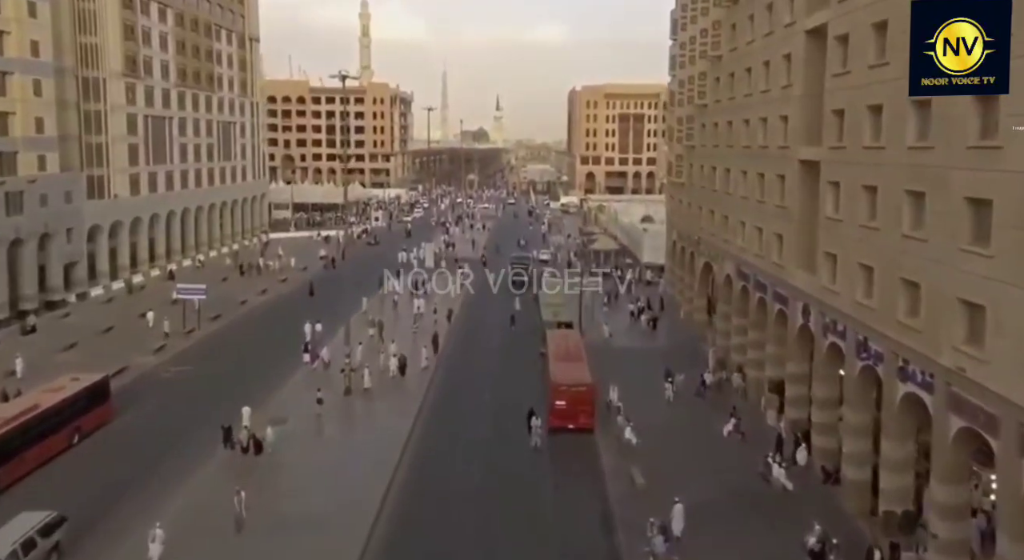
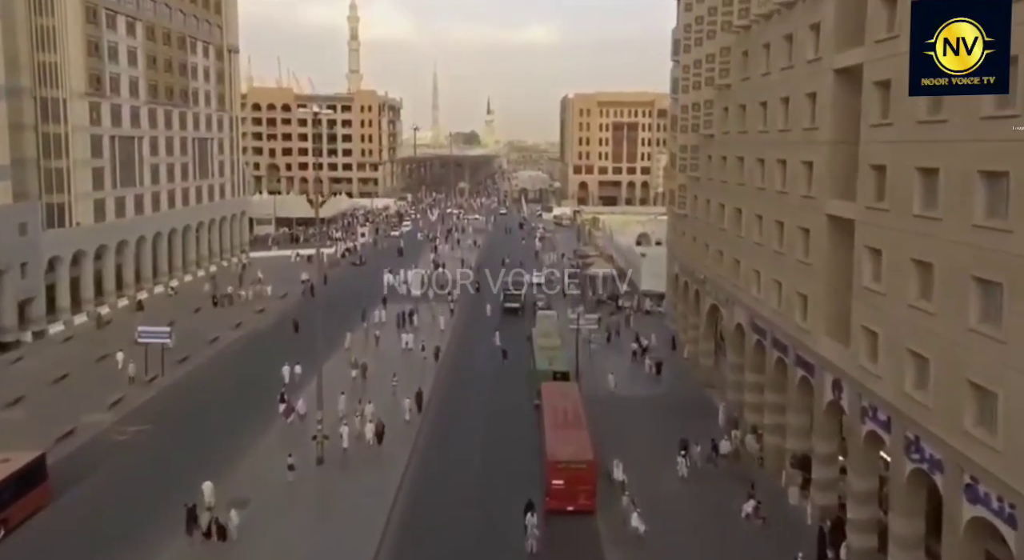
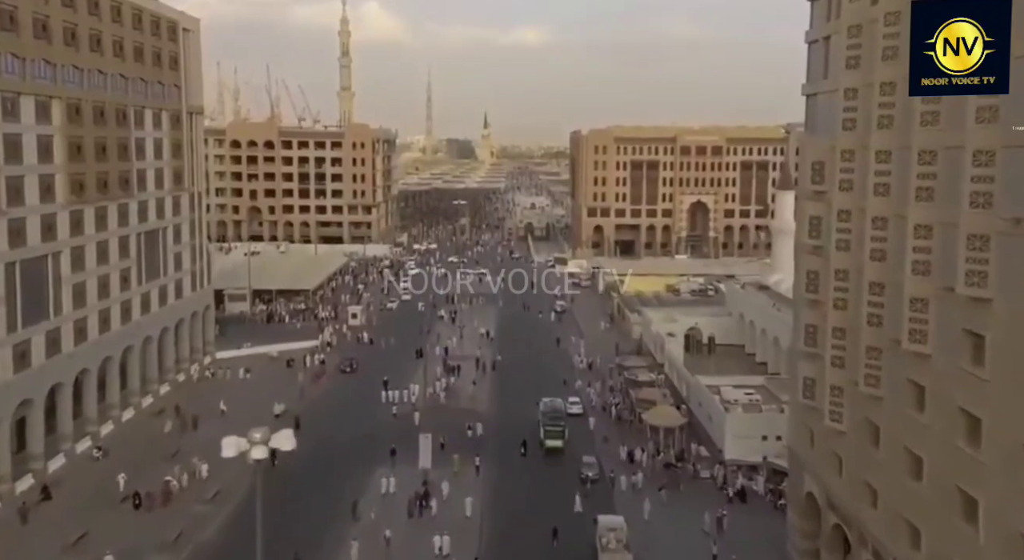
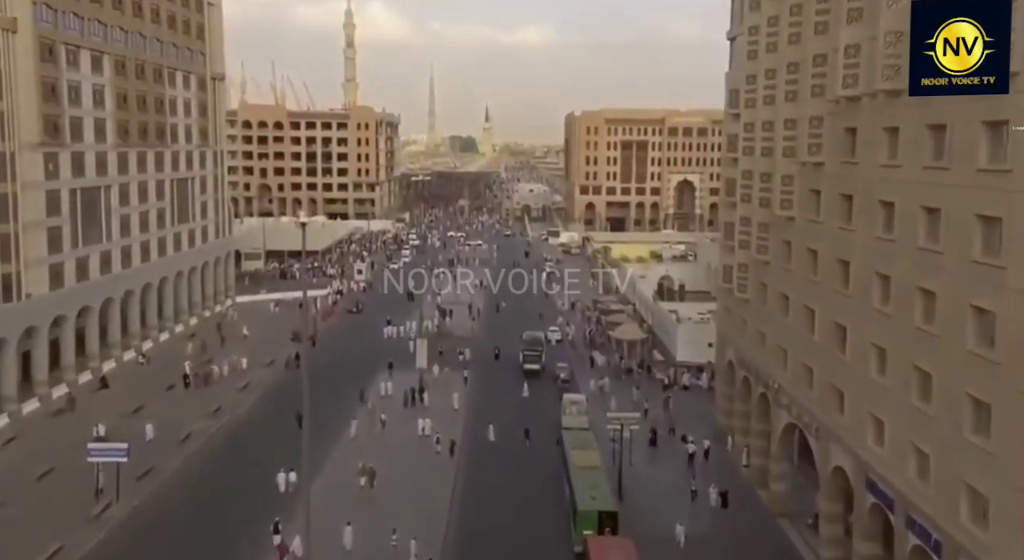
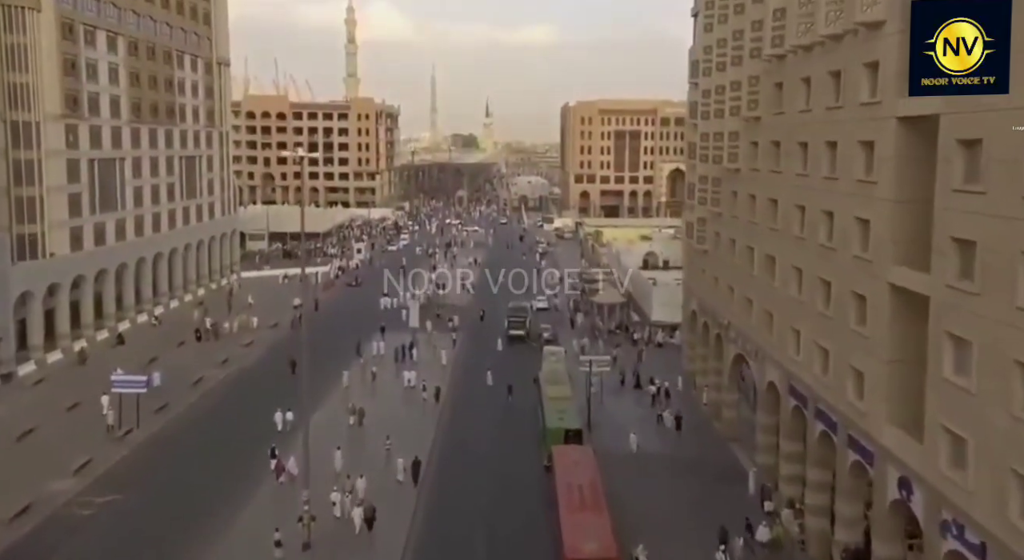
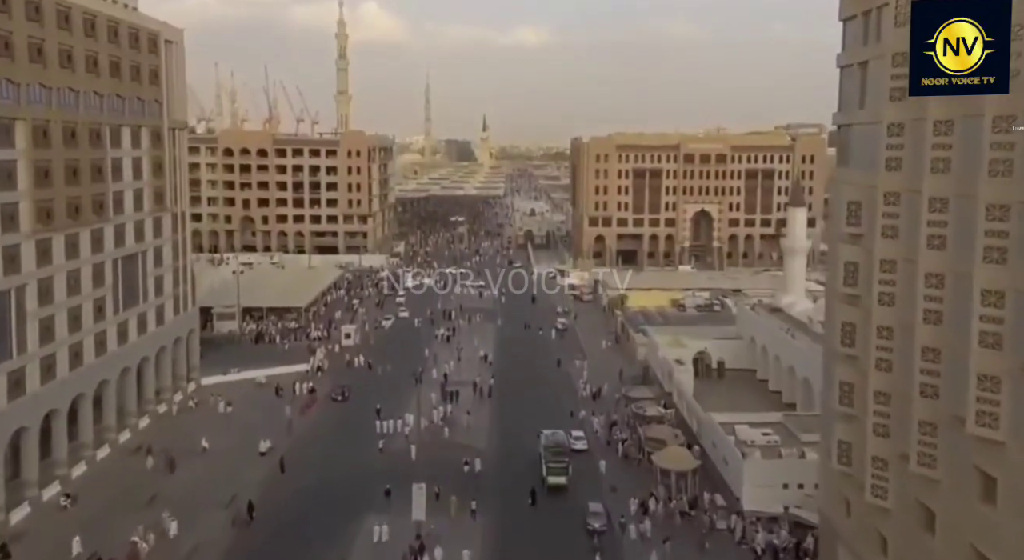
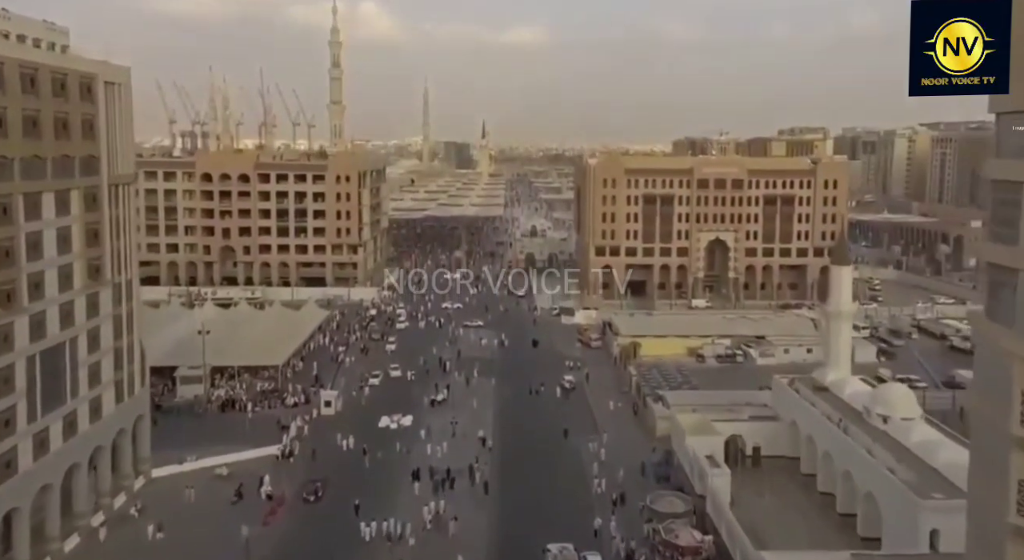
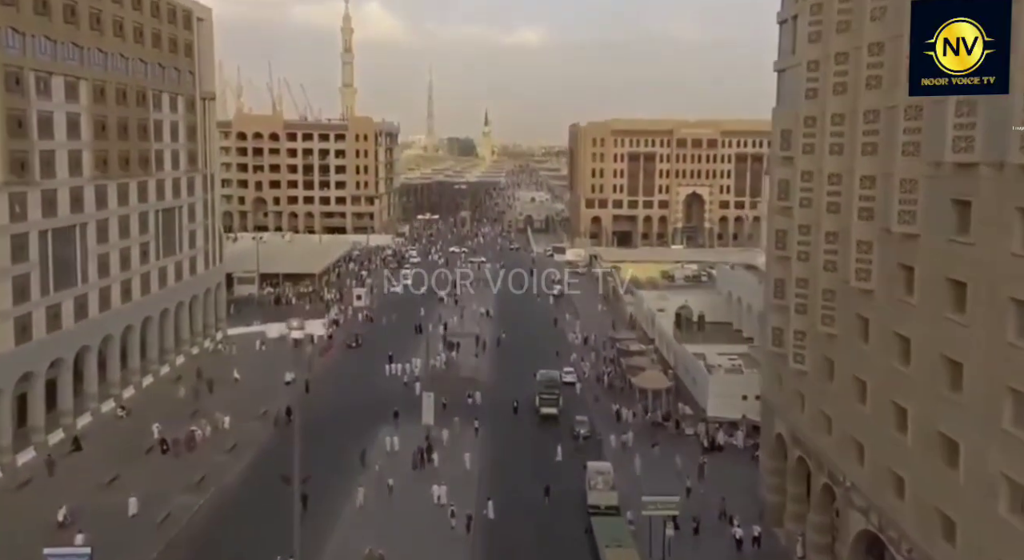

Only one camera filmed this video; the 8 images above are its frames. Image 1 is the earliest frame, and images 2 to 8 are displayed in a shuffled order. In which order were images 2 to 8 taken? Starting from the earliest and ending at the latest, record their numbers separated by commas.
2, 5, 4, 8, 3, 6, 7
